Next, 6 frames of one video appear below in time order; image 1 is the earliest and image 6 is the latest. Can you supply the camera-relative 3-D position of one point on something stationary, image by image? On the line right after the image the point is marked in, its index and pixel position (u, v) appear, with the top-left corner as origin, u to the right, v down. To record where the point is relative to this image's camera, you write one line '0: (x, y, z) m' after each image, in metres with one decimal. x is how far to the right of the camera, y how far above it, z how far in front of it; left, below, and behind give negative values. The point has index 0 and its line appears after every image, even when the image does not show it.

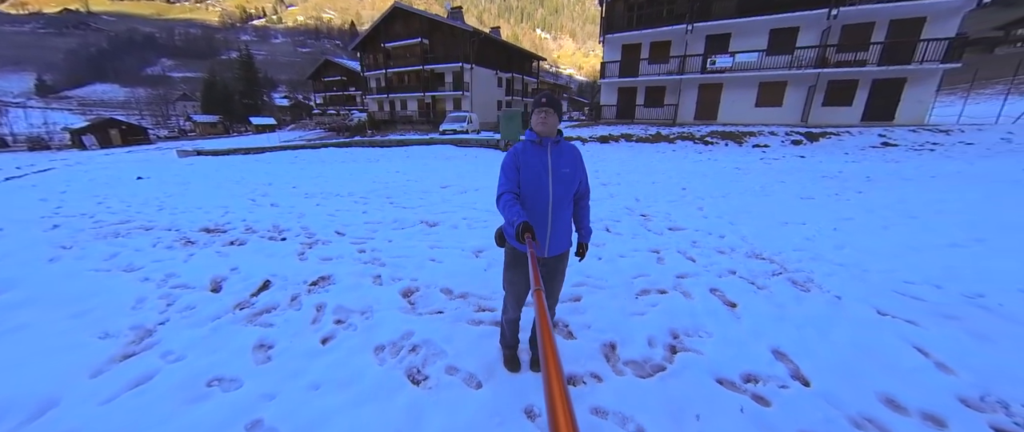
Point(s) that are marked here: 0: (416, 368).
0: (-0.7, -1.2, +2.8) m
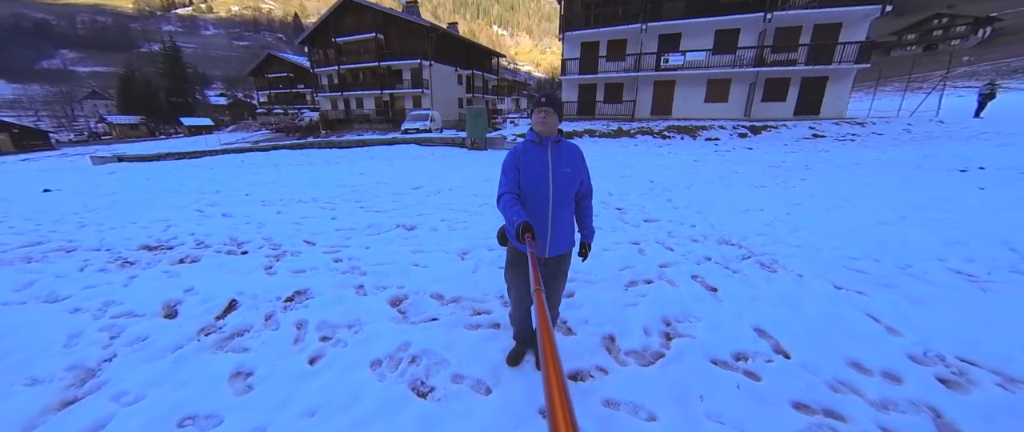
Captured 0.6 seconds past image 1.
0: (-0.7, -1.2, +2.7) m
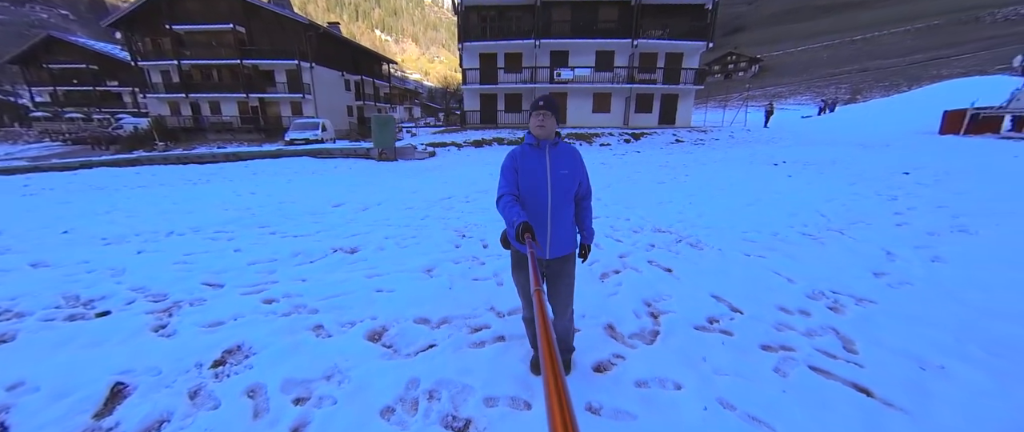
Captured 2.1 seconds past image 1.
0: (-0.4, -1.3, +2.3) m
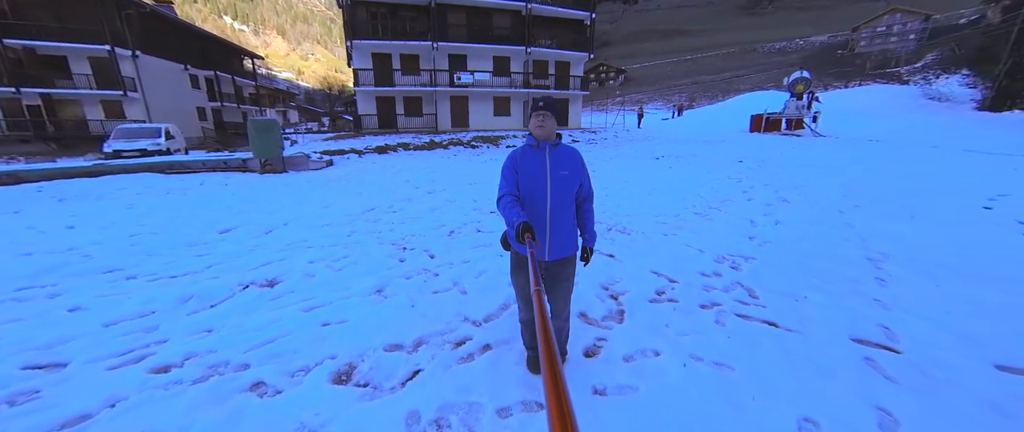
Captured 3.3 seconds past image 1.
0: (-0.7, -1.2, +2.8) m
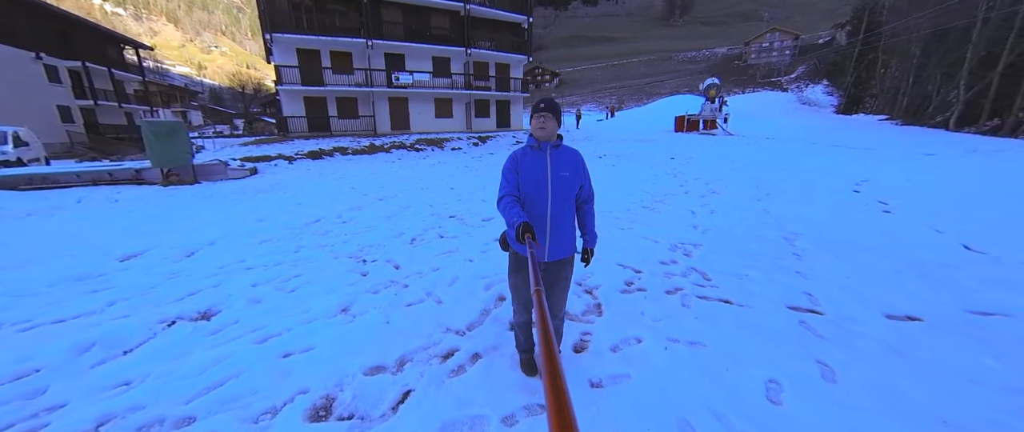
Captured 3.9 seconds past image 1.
0: (-0.6, -1.3, +2.7) m
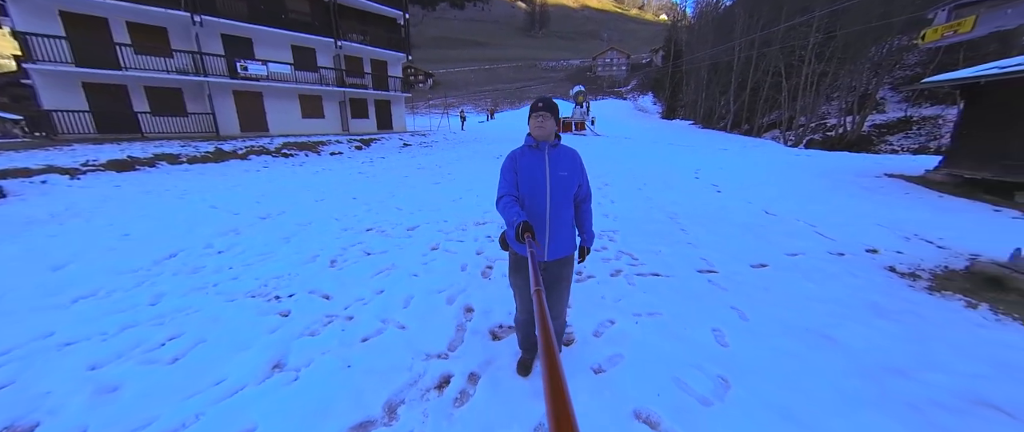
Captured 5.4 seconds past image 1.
0: (-0.3, -1.3, +2.2) m
